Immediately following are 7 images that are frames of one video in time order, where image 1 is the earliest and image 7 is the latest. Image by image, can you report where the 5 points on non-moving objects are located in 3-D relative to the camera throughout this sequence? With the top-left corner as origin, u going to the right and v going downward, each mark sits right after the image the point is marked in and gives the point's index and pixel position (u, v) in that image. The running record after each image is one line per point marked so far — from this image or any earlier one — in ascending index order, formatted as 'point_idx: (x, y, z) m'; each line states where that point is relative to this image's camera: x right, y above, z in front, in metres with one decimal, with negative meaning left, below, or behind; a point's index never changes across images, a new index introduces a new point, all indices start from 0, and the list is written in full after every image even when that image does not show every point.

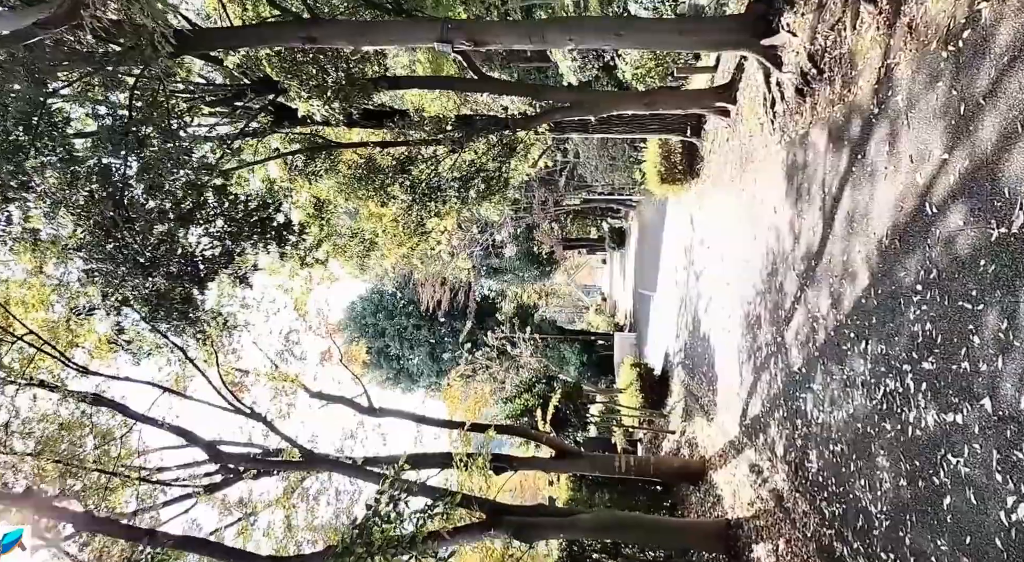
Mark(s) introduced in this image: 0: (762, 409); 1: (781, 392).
0: (+2.3, -1.2, +5.1) m
1: (+2.3, -0.9, +4.7) m
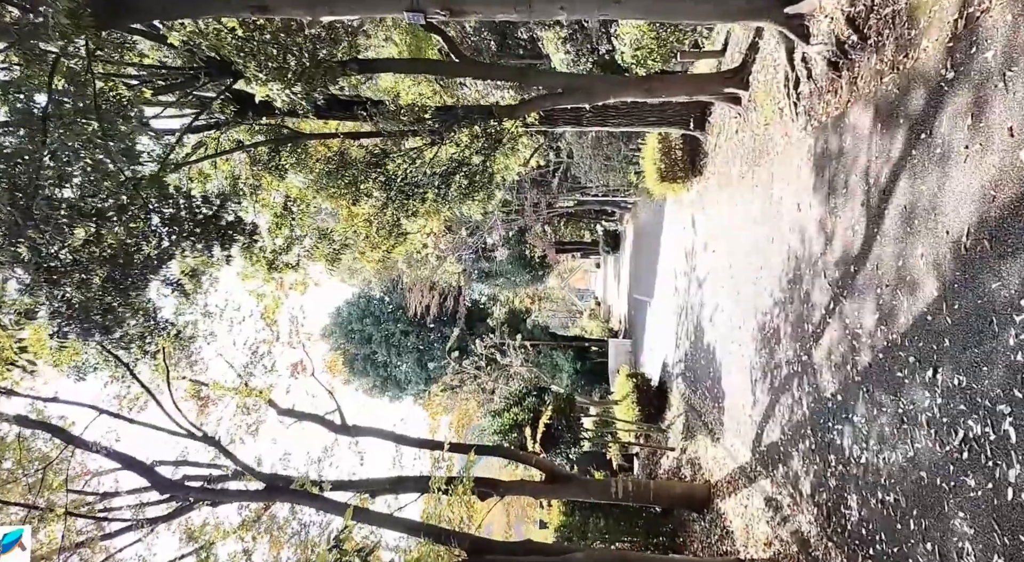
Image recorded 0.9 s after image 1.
0: (+2.2, -1.3, +4.5) m
1: (+2.1, -1.0, +4.0) m
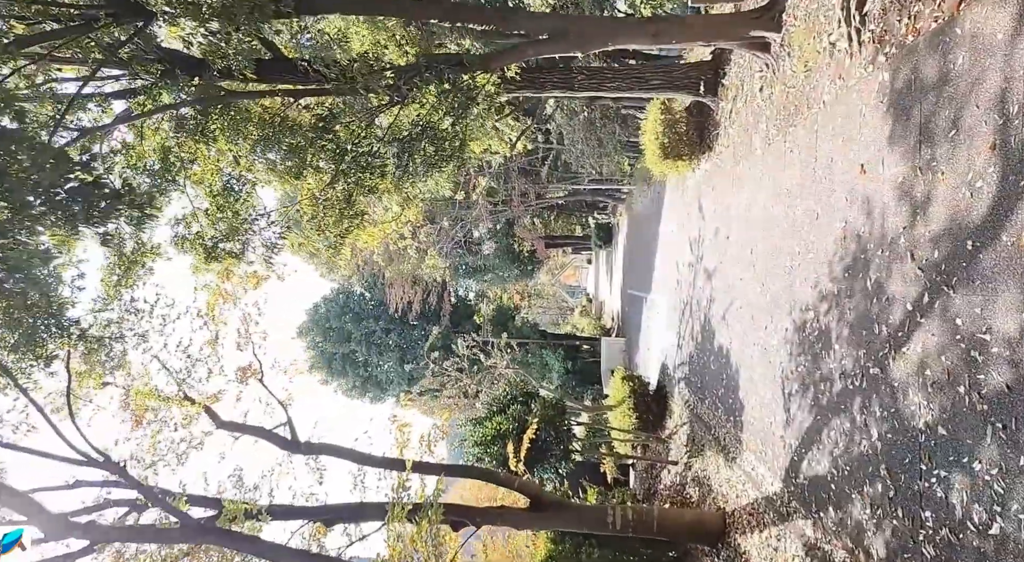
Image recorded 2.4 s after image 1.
0: (+2.0, -1.2, +3.4) m
1: (+1.9, -0.9, +2.9) m
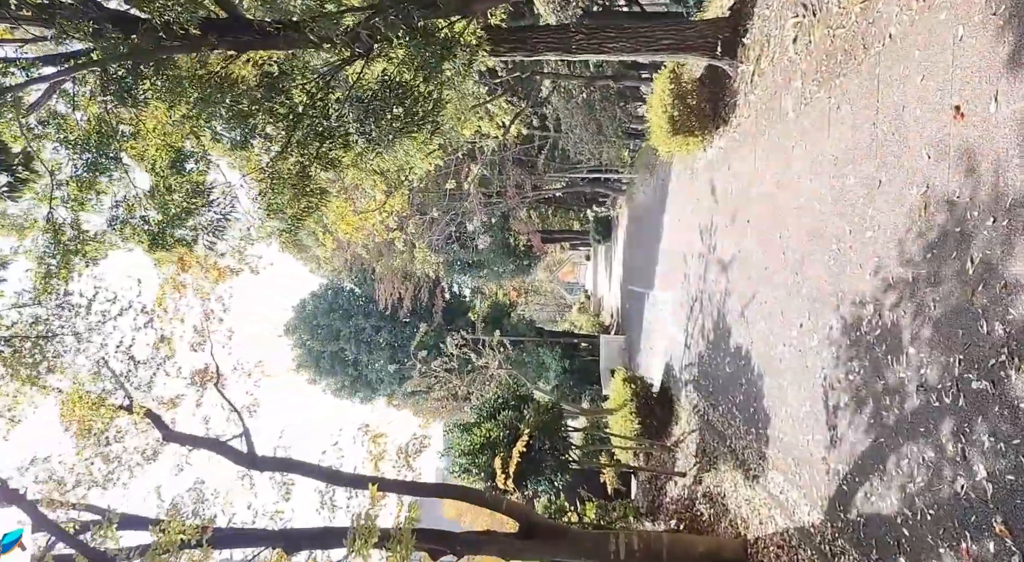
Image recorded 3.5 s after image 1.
0: (+1.9, -1.1, +2.6) m
1: (+1.8, -0.8, +2.1) m
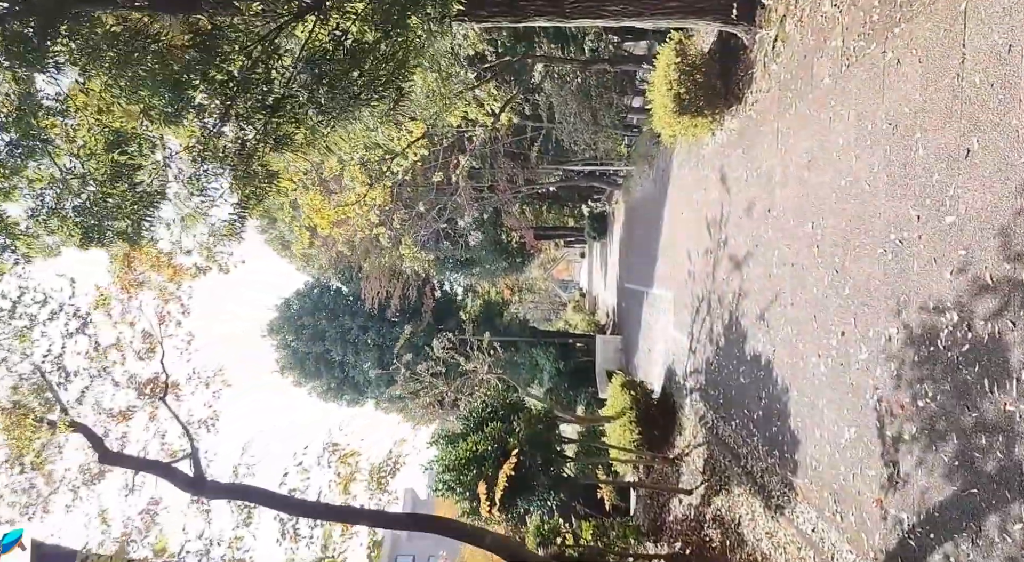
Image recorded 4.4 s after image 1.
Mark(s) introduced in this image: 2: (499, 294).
0: (+1.8, -1.1, +1.9) m
1: (+1.7, -0.8, +1.4) m
2: (-0.4, -0.4, +15.8) m
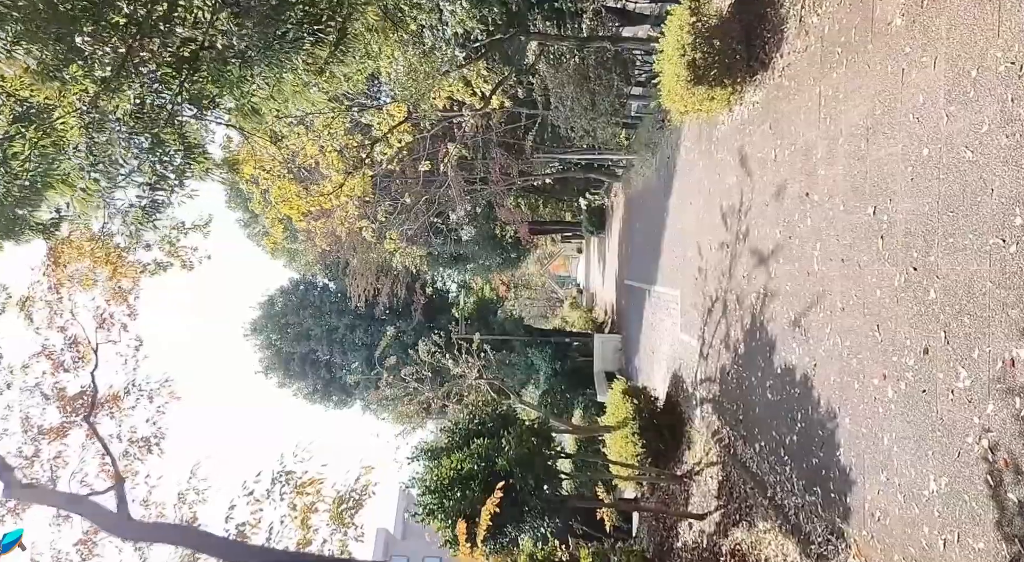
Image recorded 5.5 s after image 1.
0: (+1.7, -1.1, +1.1) m
1: (+1.6, -0.9, +0.6) m
2: (-0.6, -0.3, +15.0) m
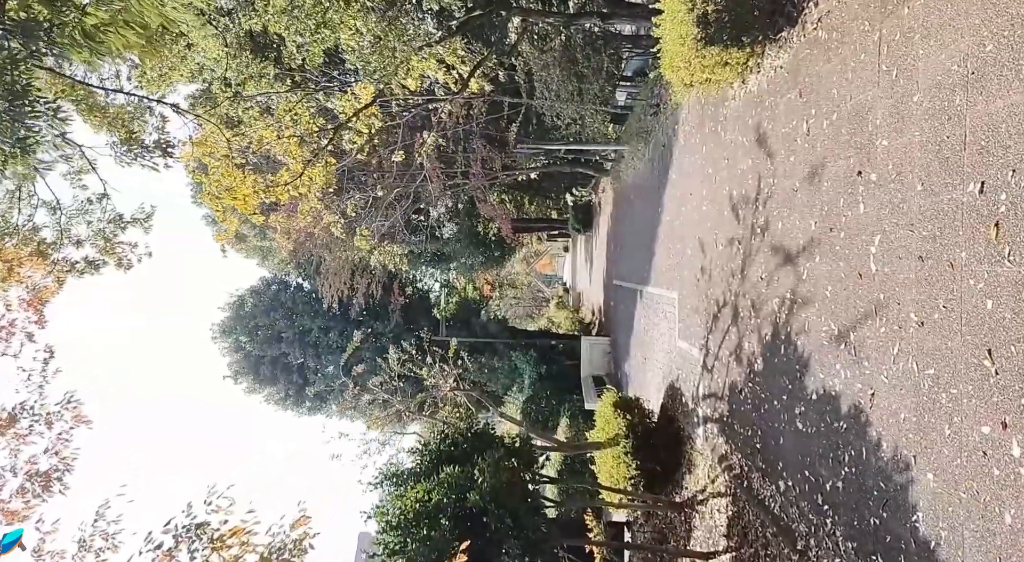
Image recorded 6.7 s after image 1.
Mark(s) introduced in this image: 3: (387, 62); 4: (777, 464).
0: (+1.6, -1.1, +0.3) m
1: (+1.5, -0.9, -0.2) m
2: (-1.0, -0.3, +14.1) m
3: (-1.8, +3.2, +8.0) m
4: (+1.9, -1.3, +4.0) m
